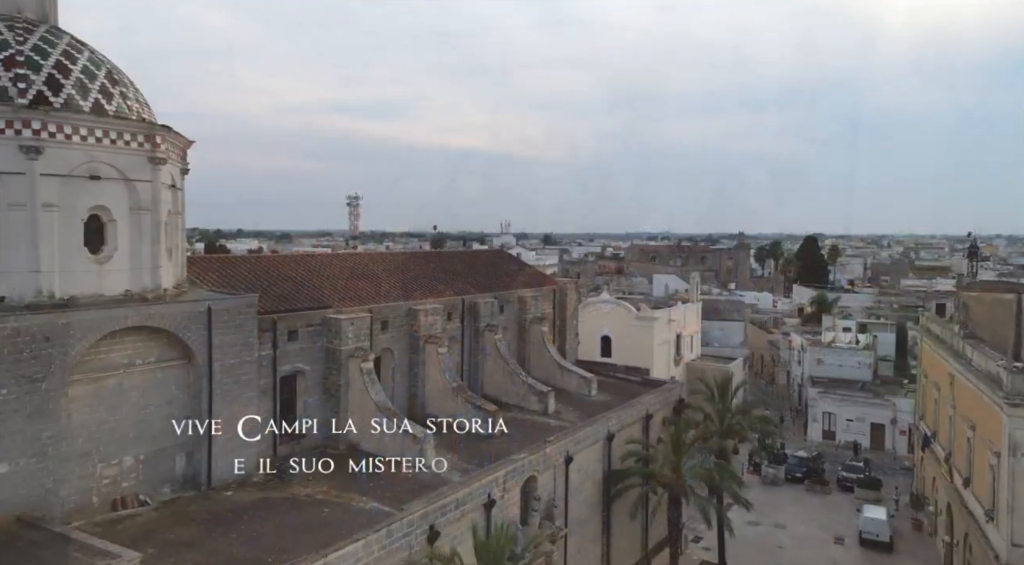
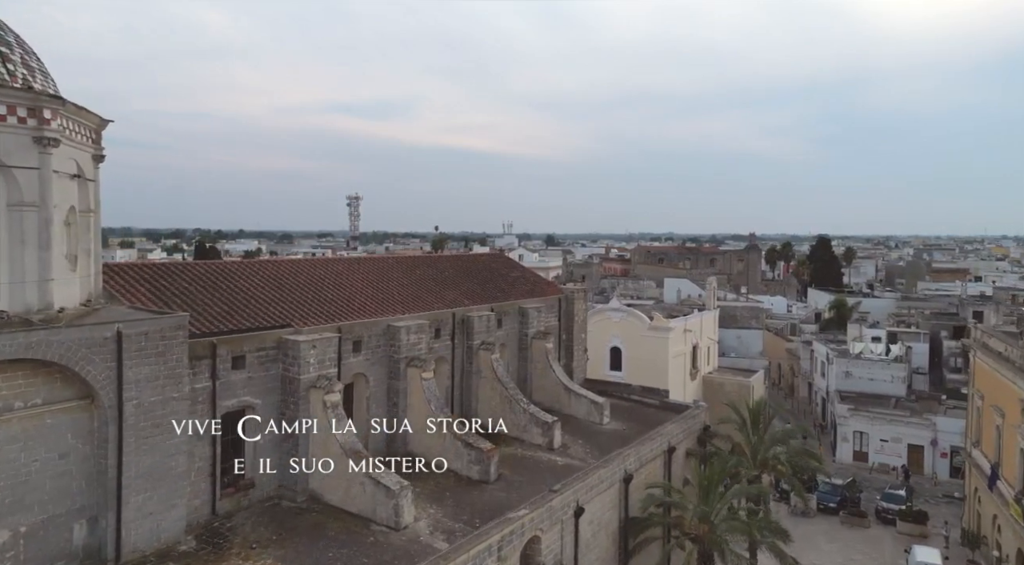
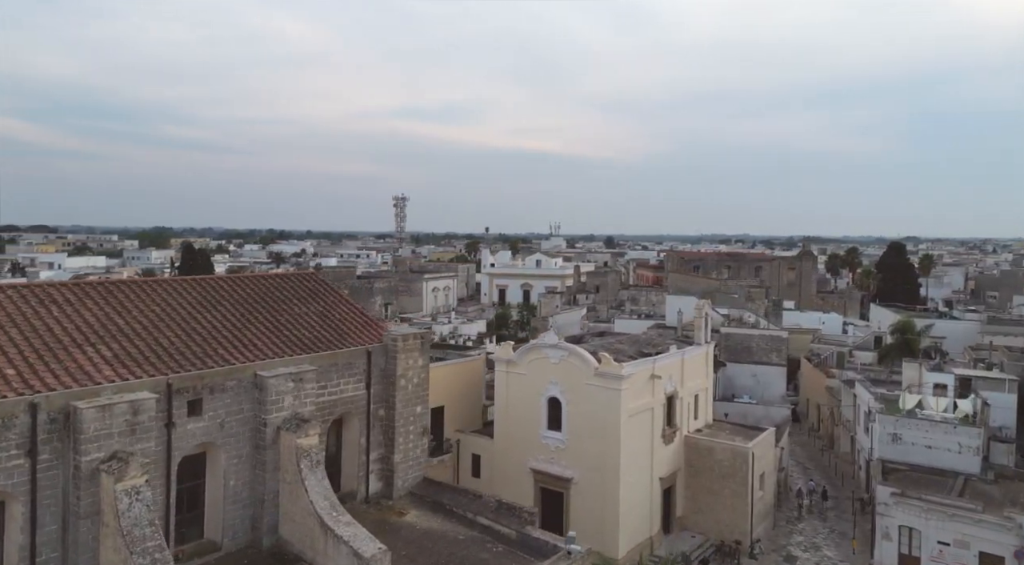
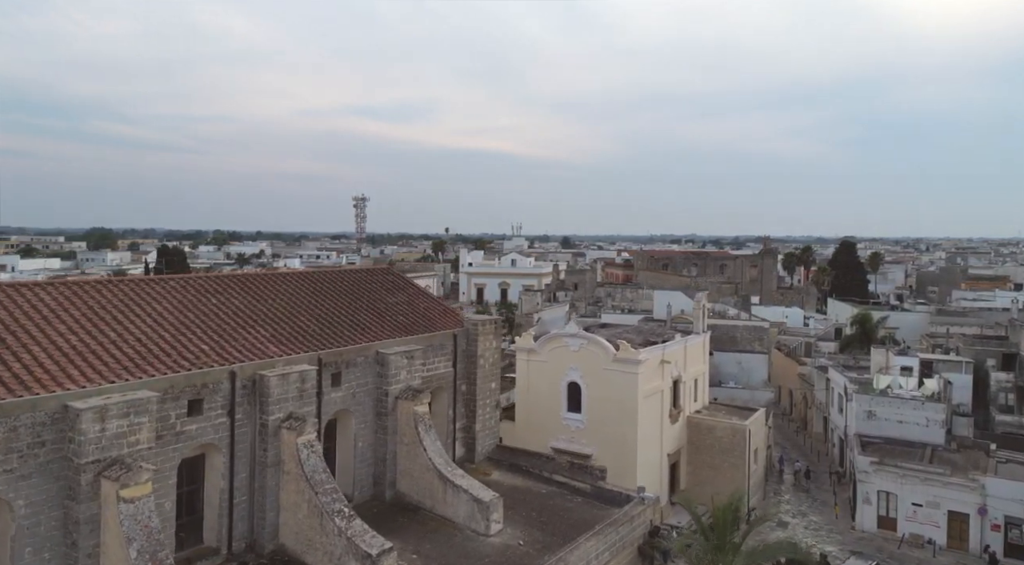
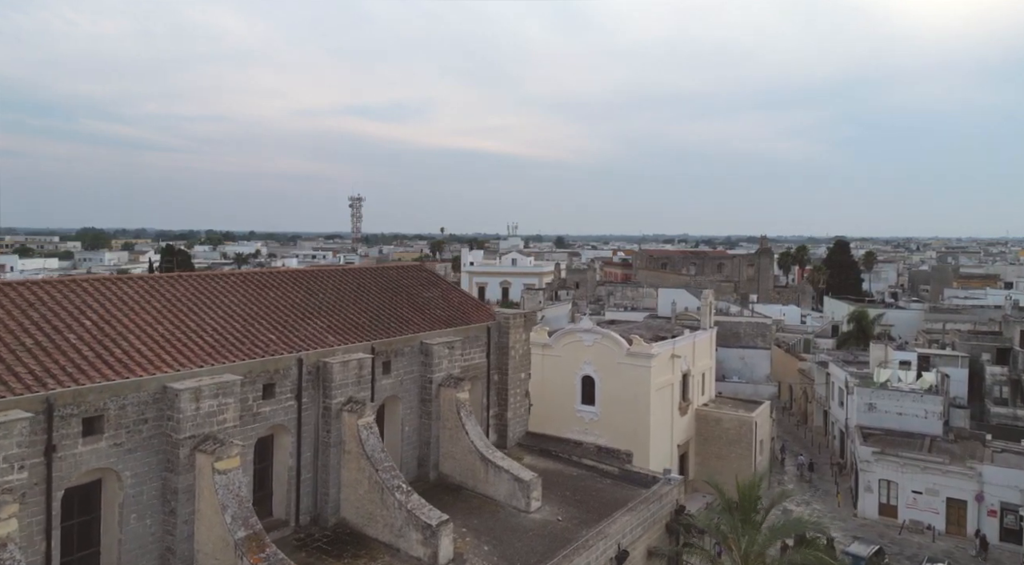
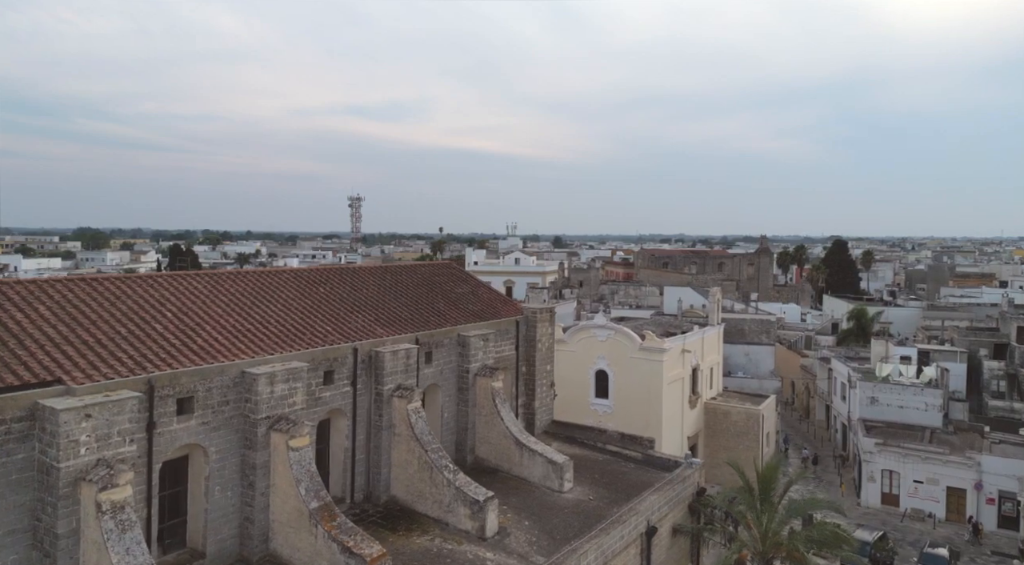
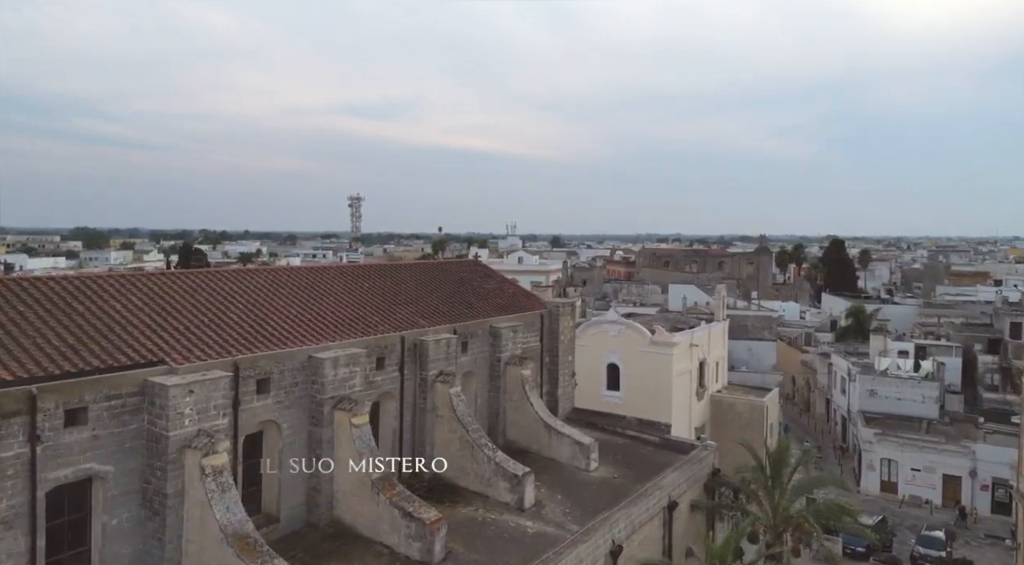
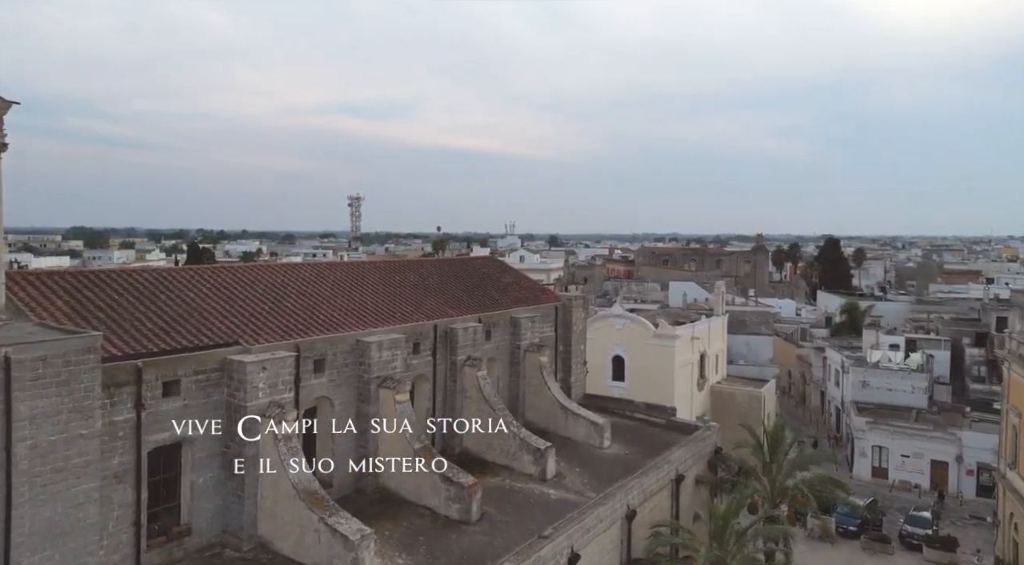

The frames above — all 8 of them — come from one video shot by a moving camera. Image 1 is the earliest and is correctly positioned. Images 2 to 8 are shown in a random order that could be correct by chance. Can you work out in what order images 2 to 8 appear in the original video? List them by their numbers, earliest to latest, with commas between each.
2, 8, 7, 6, 5, 4, 3
